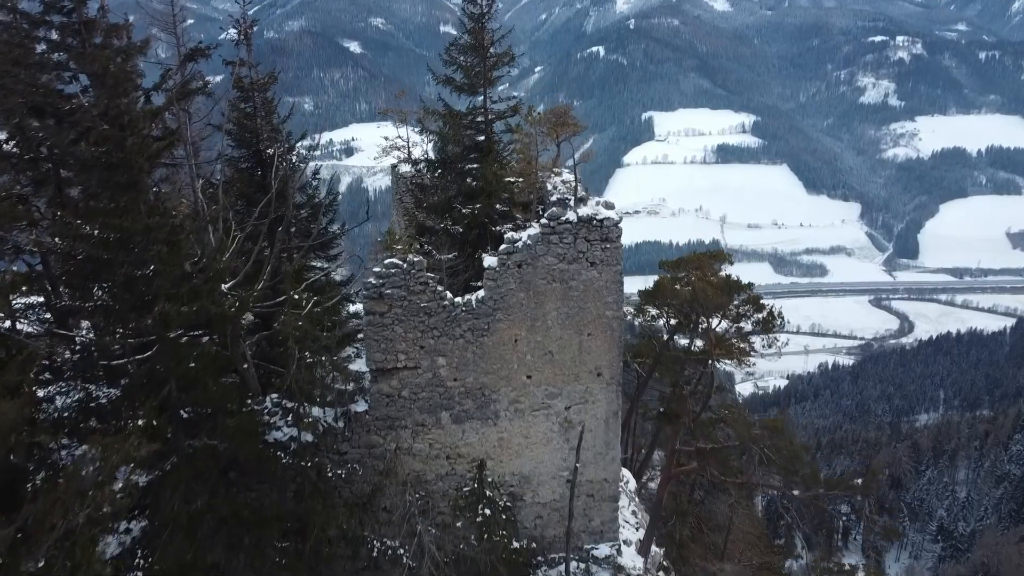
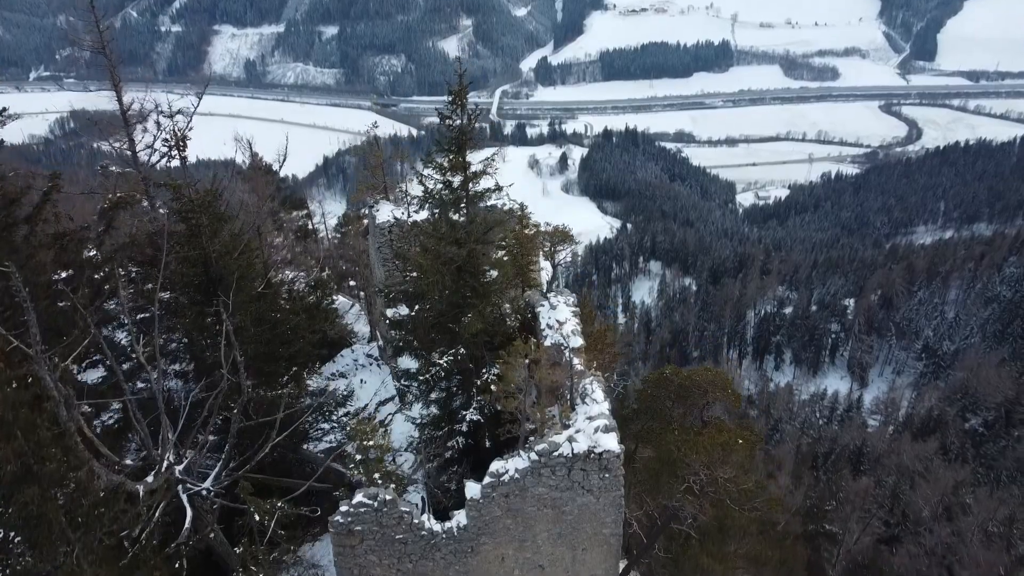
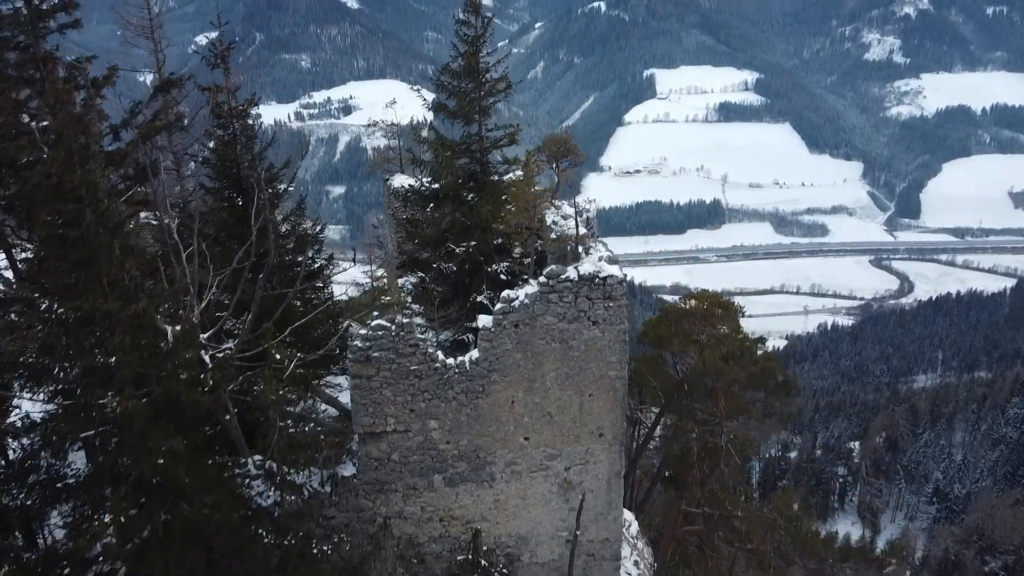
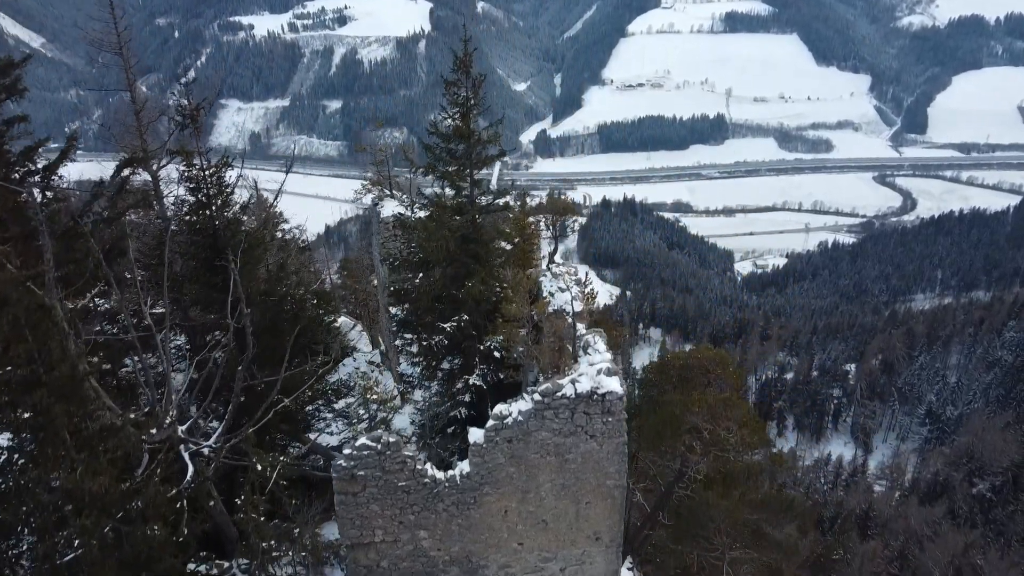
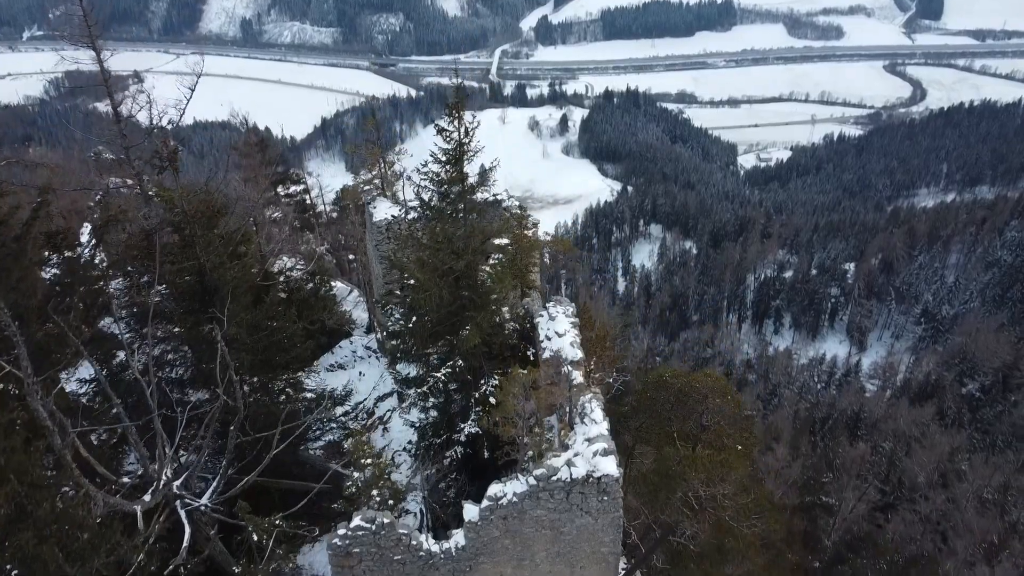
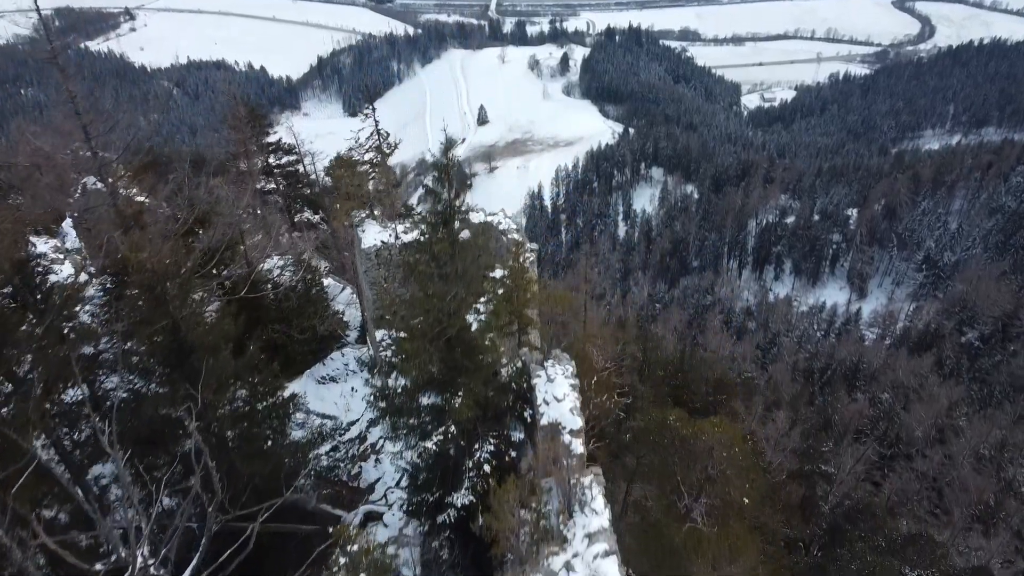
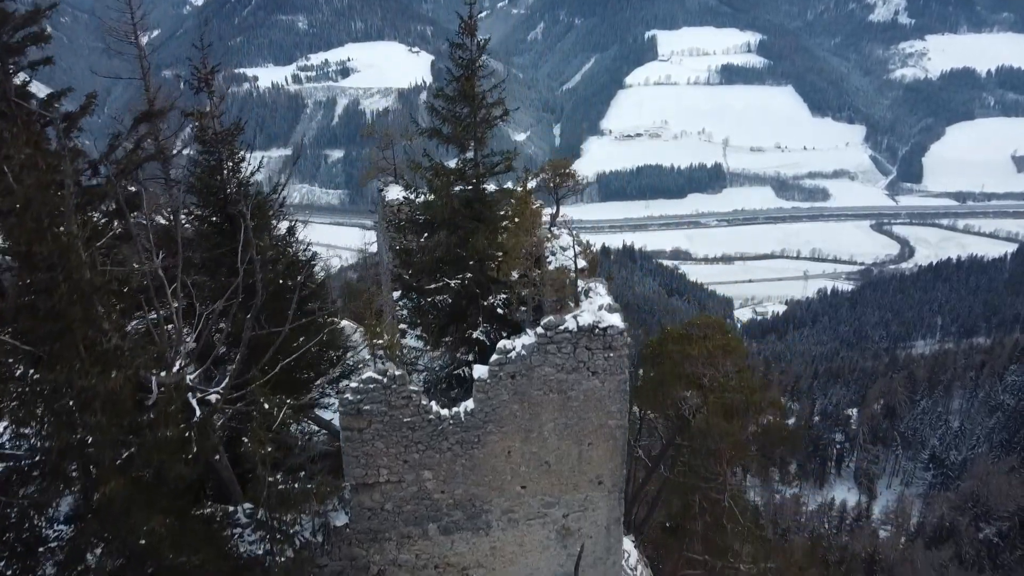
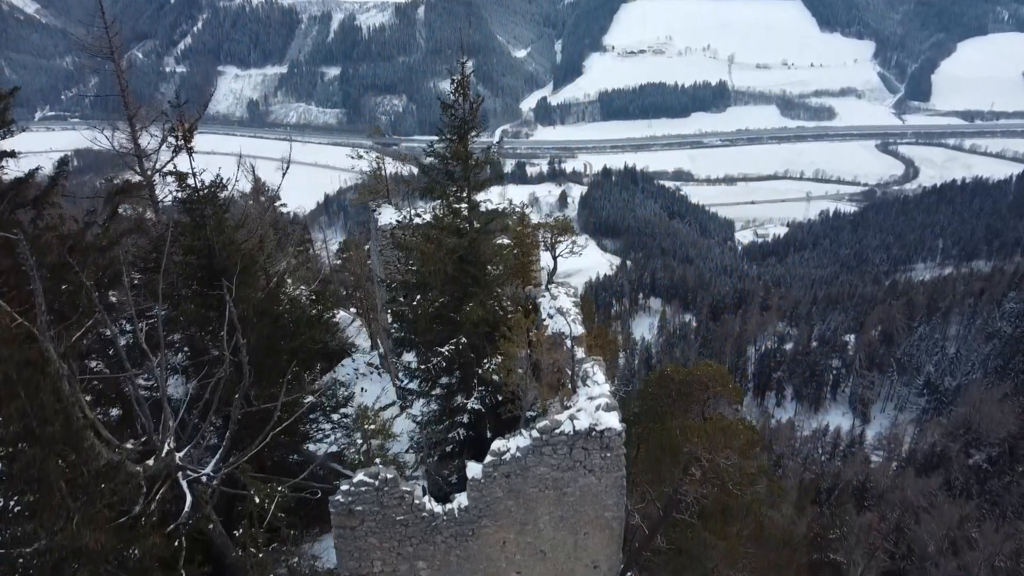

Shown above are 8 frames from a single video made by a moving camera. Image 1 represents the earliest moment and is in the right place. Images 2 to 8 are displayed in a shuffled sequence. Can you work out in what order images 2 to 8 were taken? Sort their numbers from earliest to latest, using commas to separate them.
3, 7, 4, 8, 2, 5, 6
